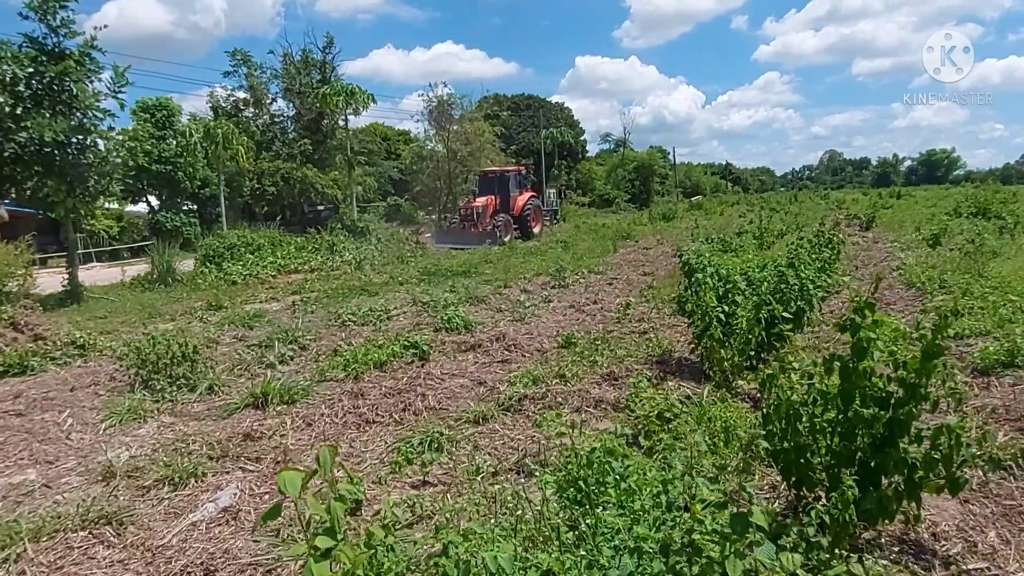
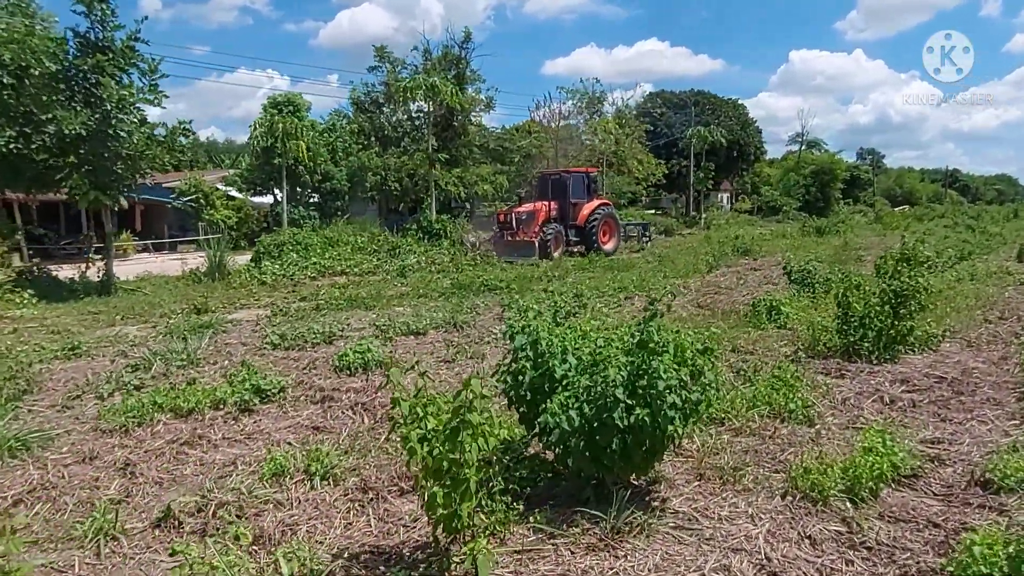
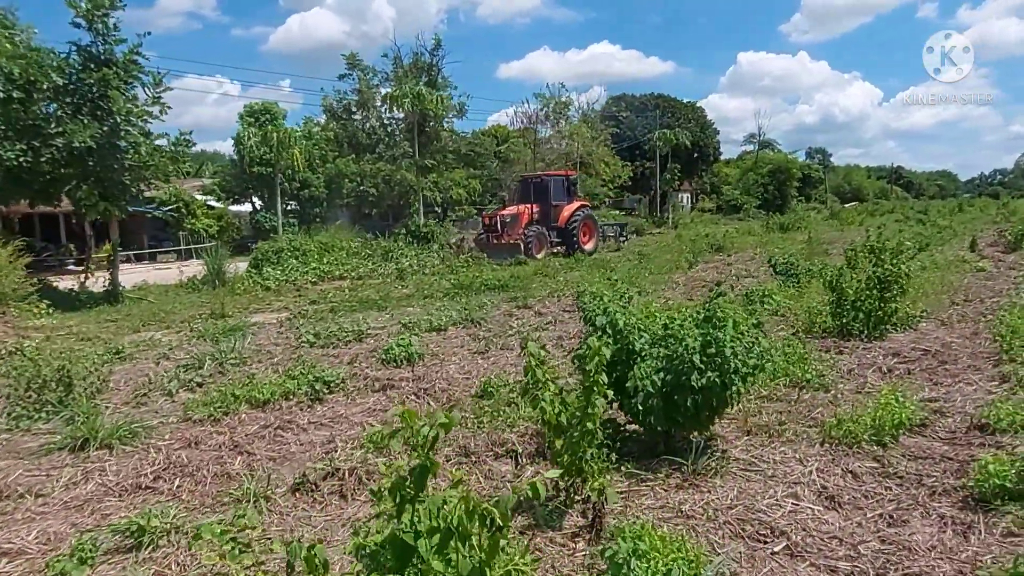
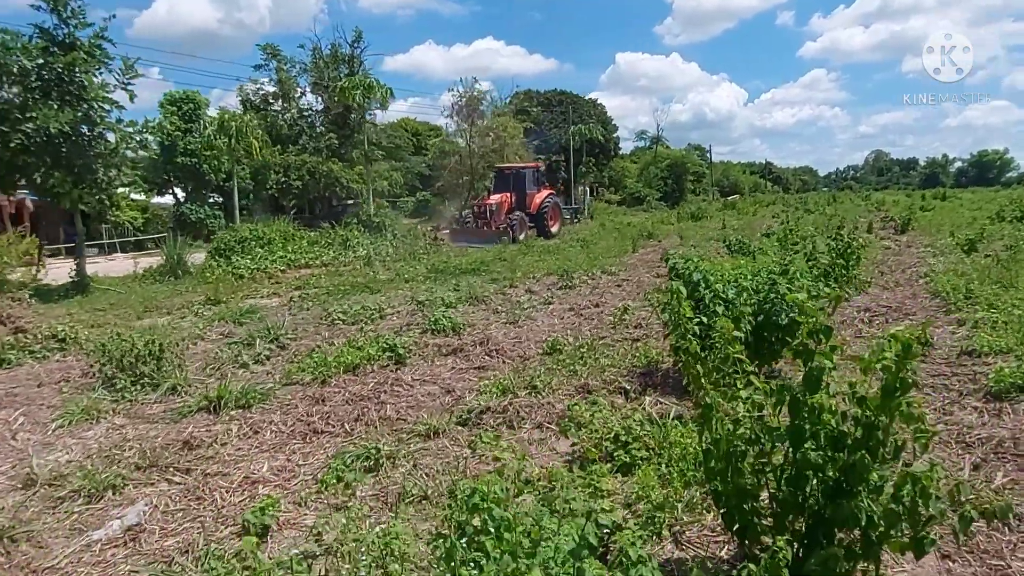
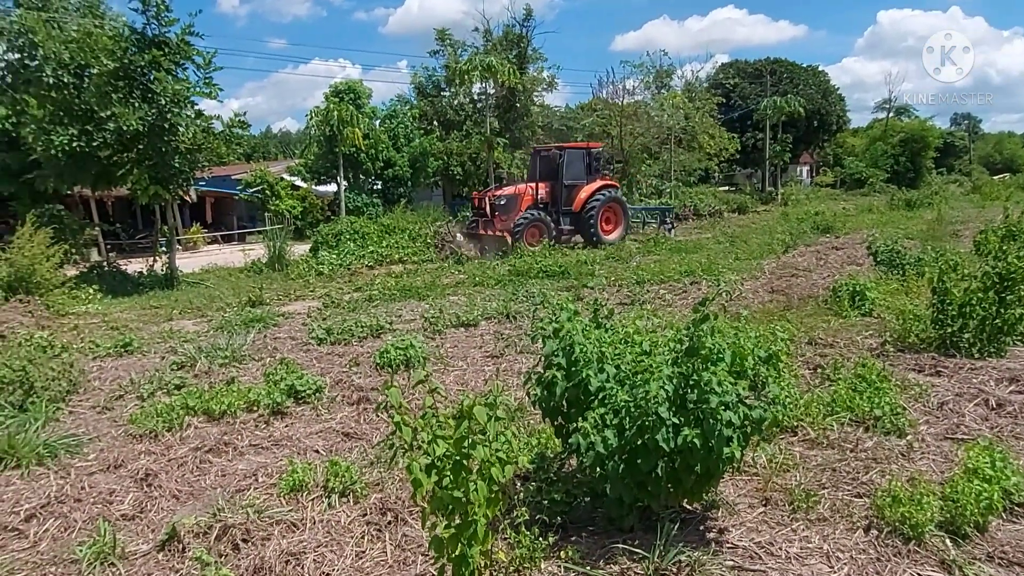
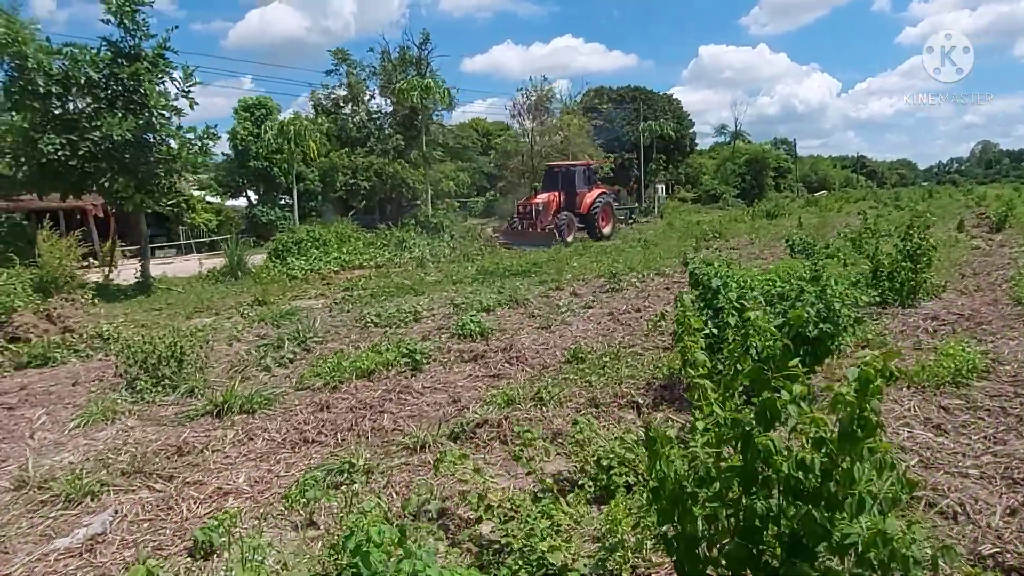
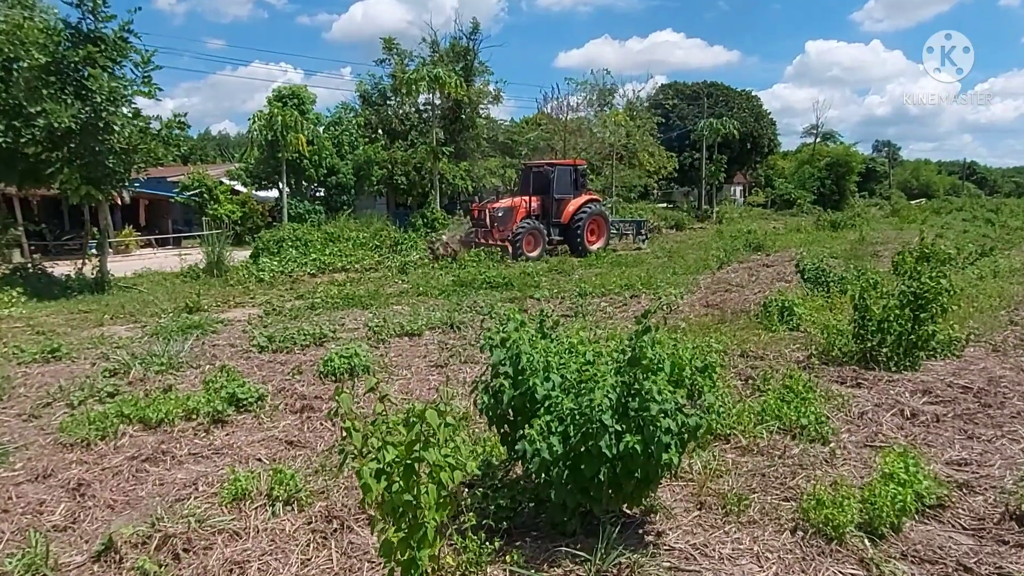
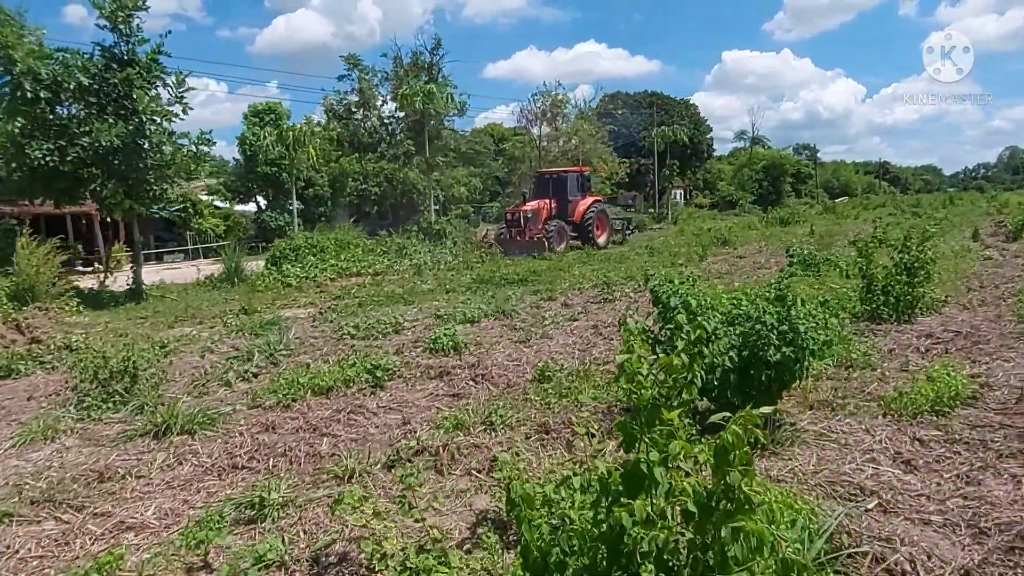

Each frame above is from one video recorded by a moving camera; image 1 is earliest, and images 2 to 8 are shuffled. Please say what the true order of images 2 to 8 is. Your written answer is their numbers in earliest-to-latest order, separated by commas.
4, 6, 8, 3, 2, 7, 5
